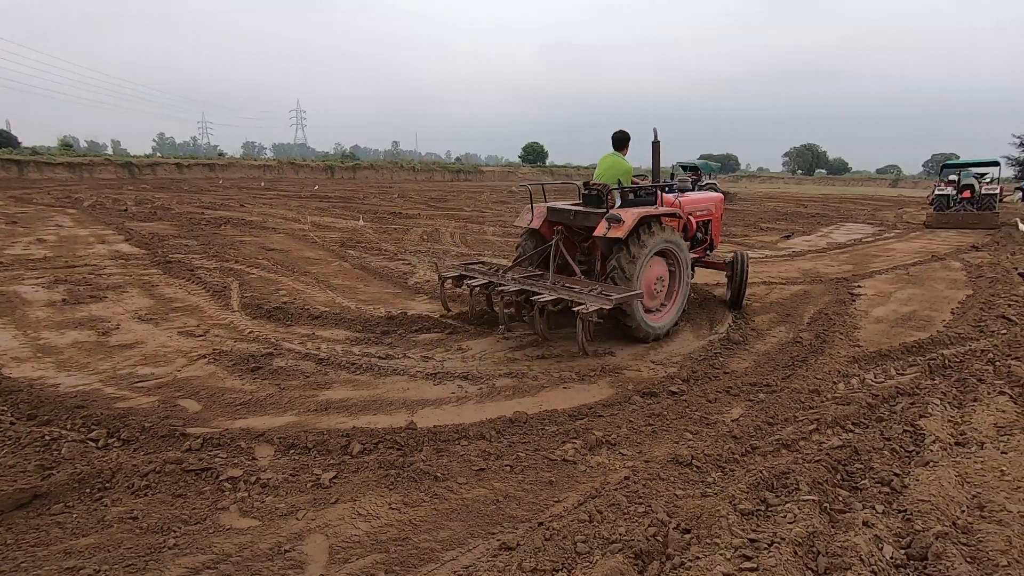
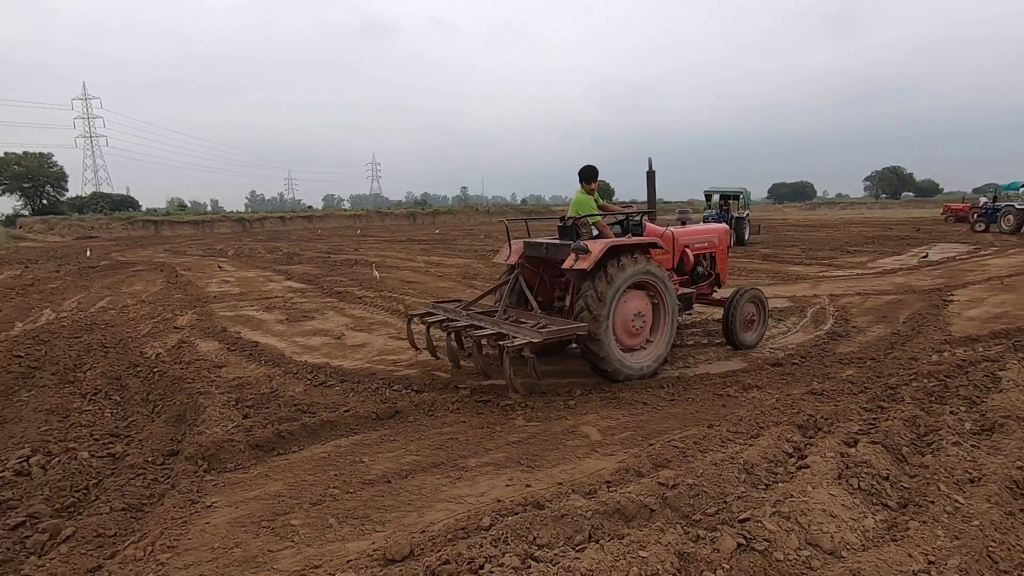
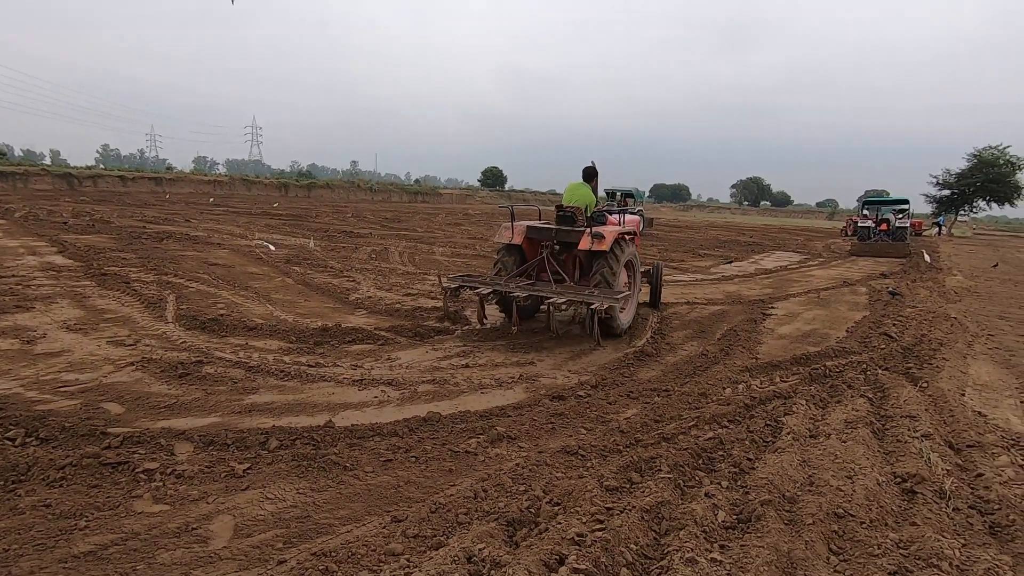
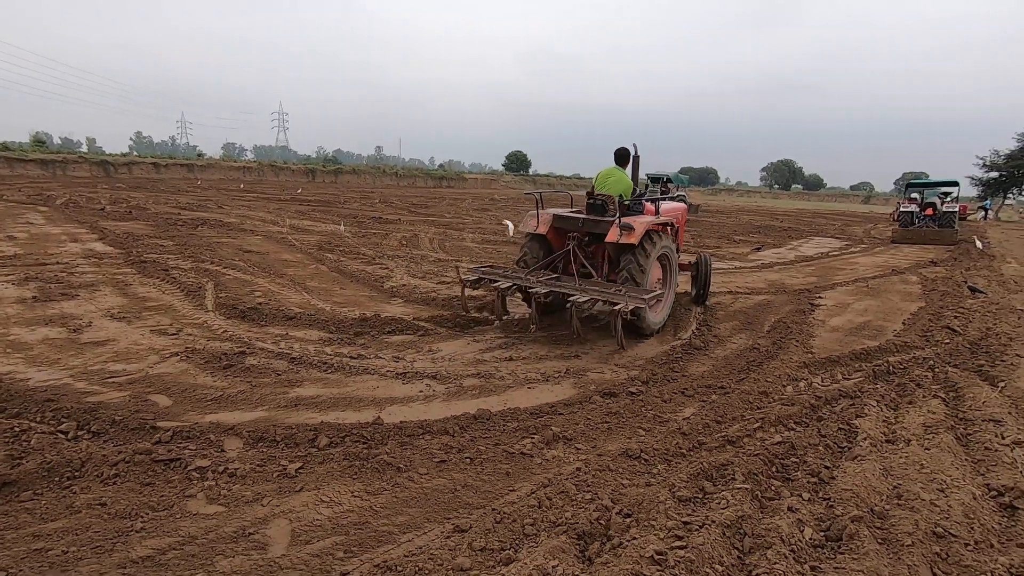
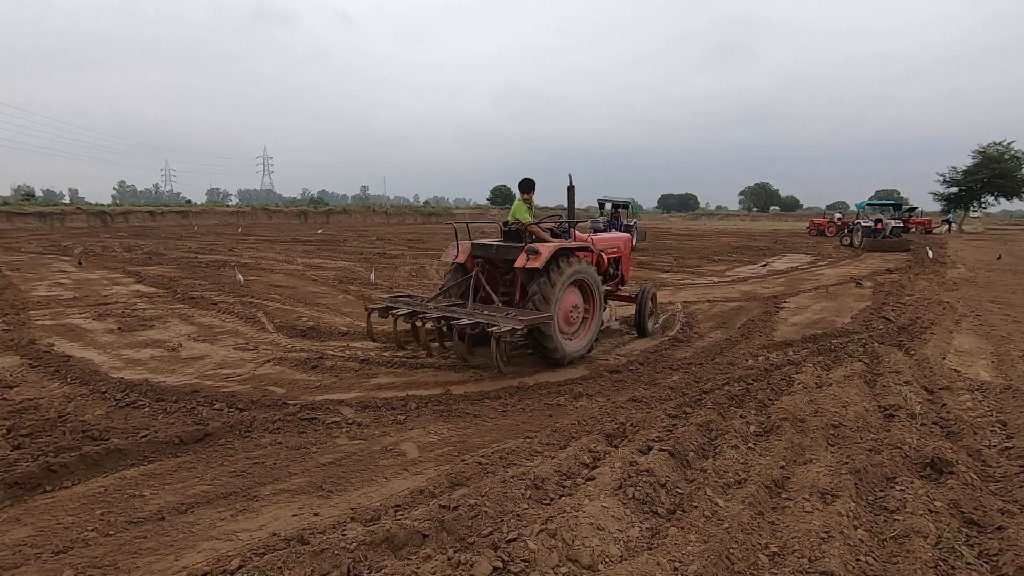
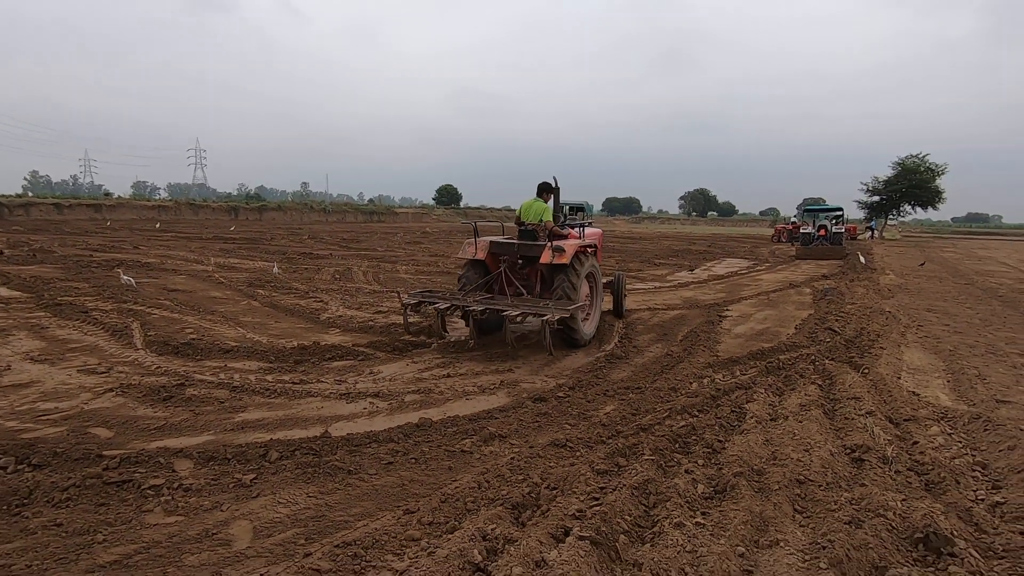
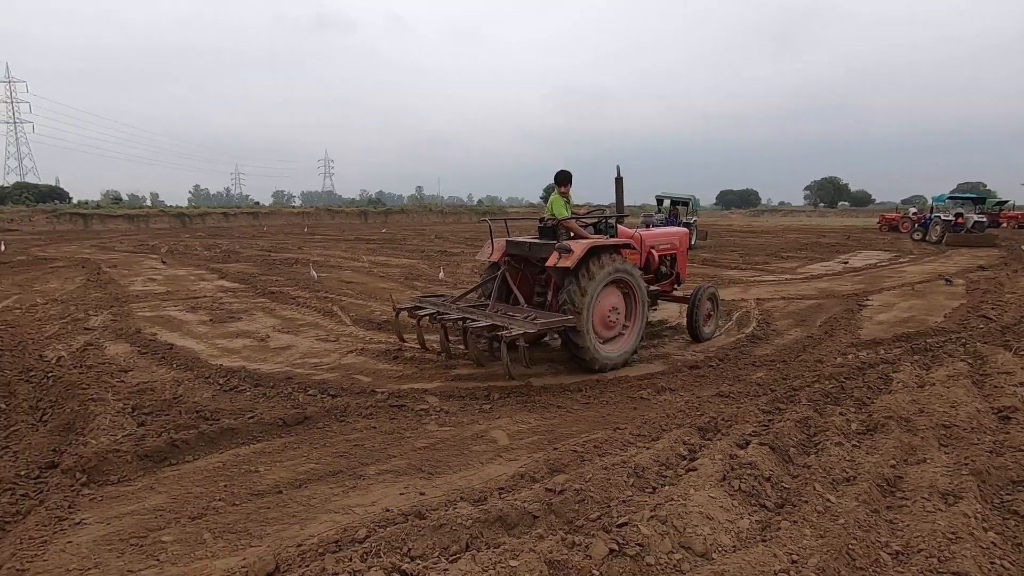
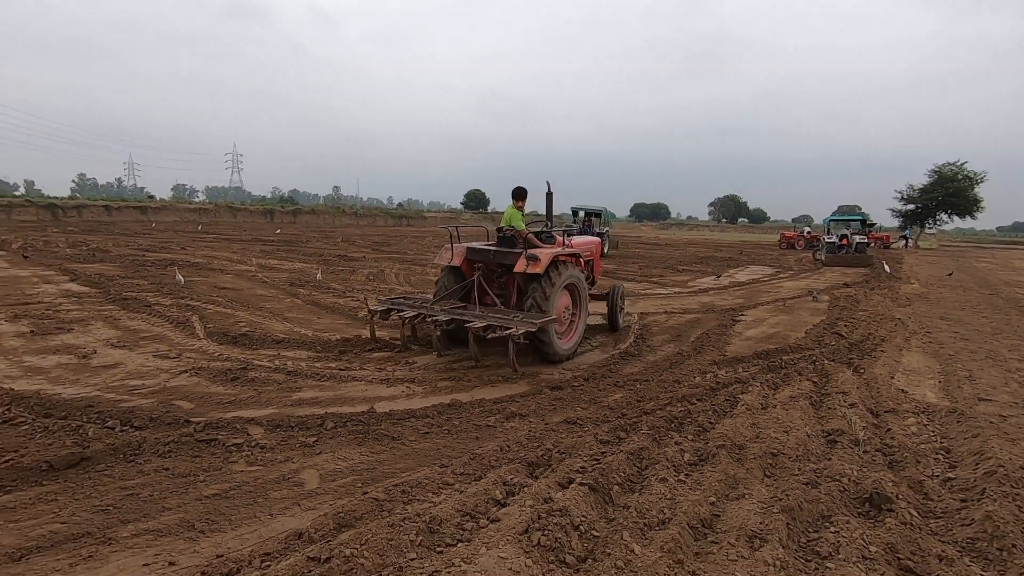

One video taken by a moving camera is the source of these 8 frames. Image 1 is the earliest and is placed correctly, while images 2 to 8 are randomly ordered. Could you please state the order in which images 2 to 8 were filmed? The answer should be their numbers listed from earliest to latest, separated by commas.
4, 3, 6, 8, 5, 7, 2
